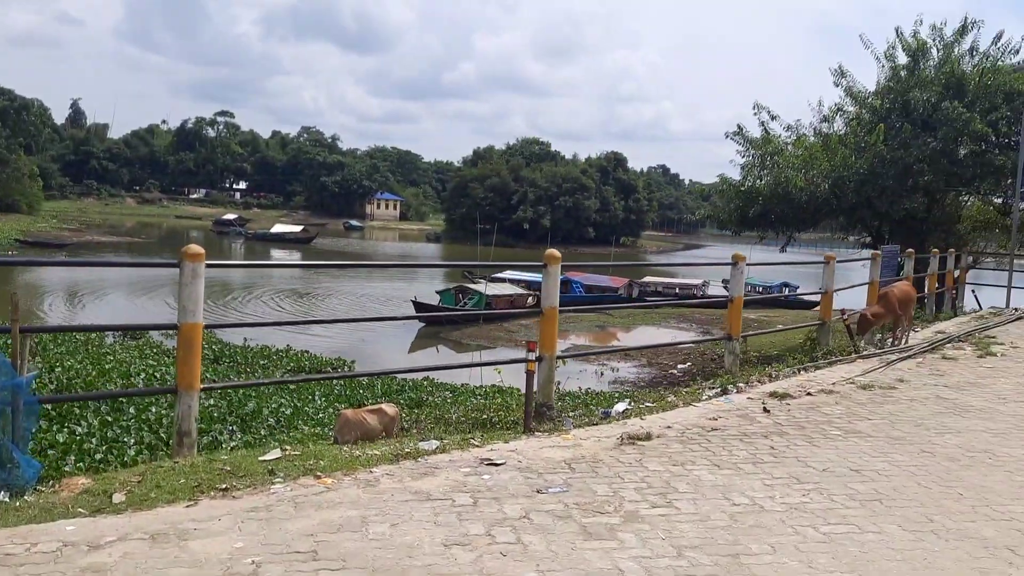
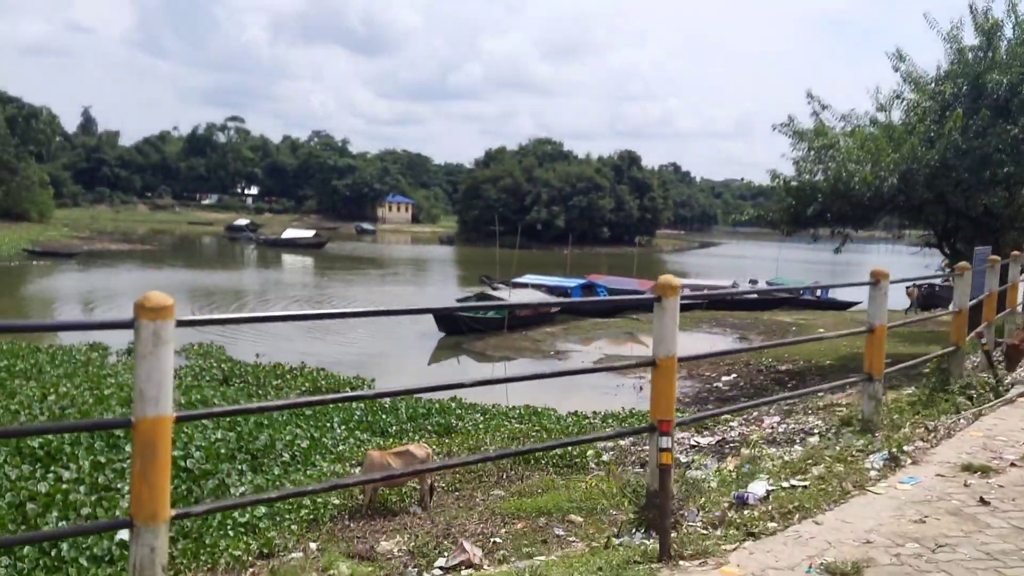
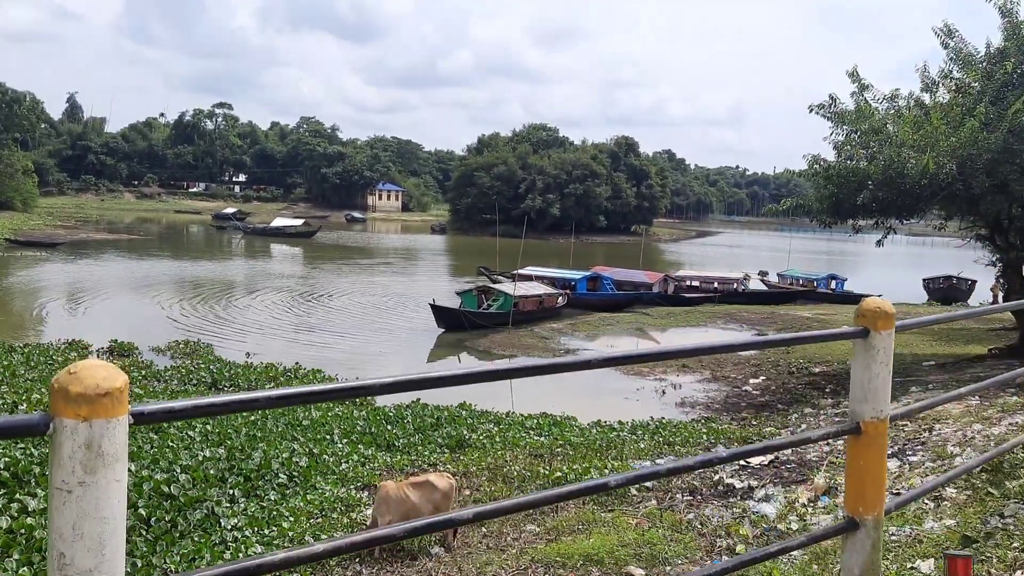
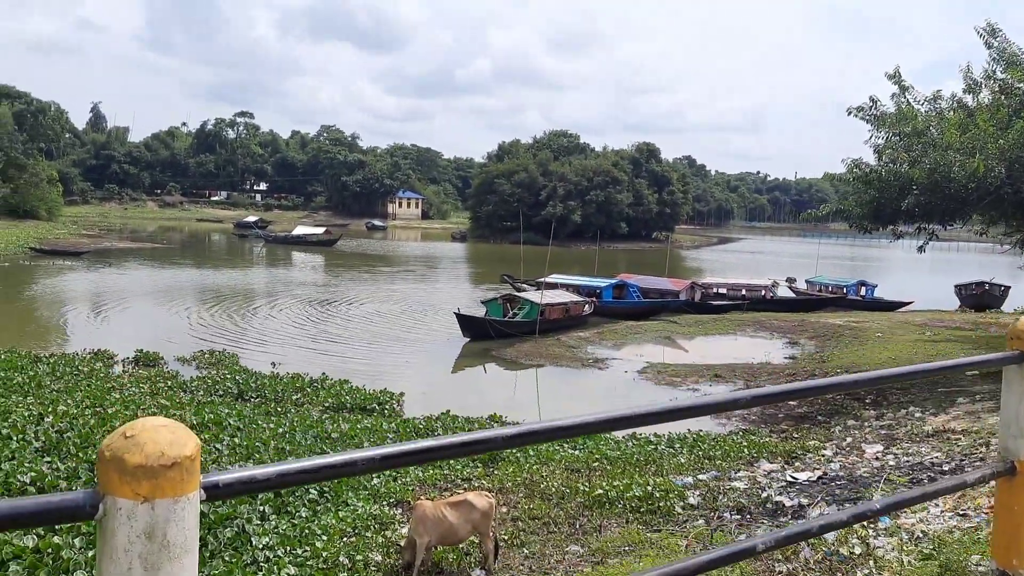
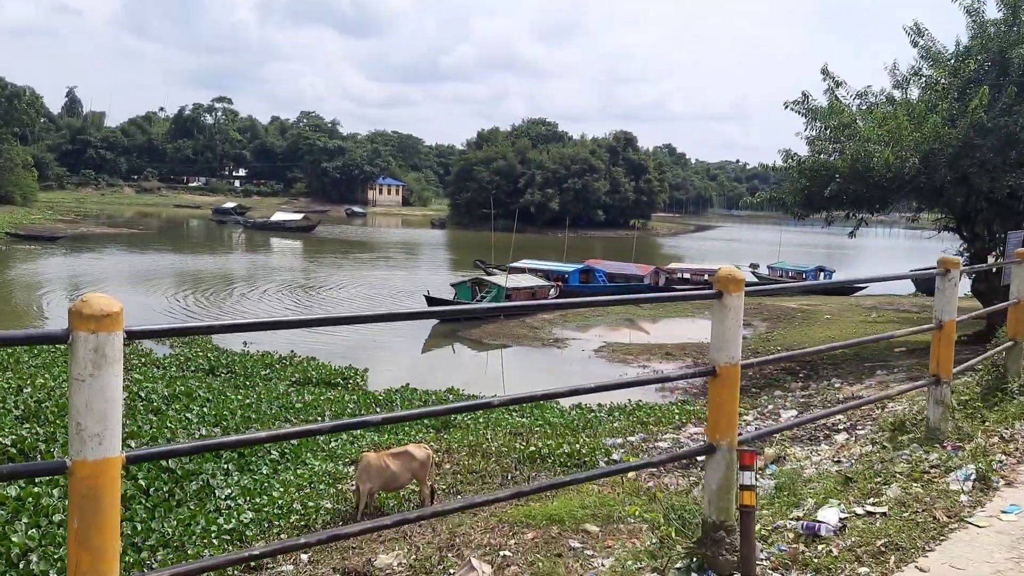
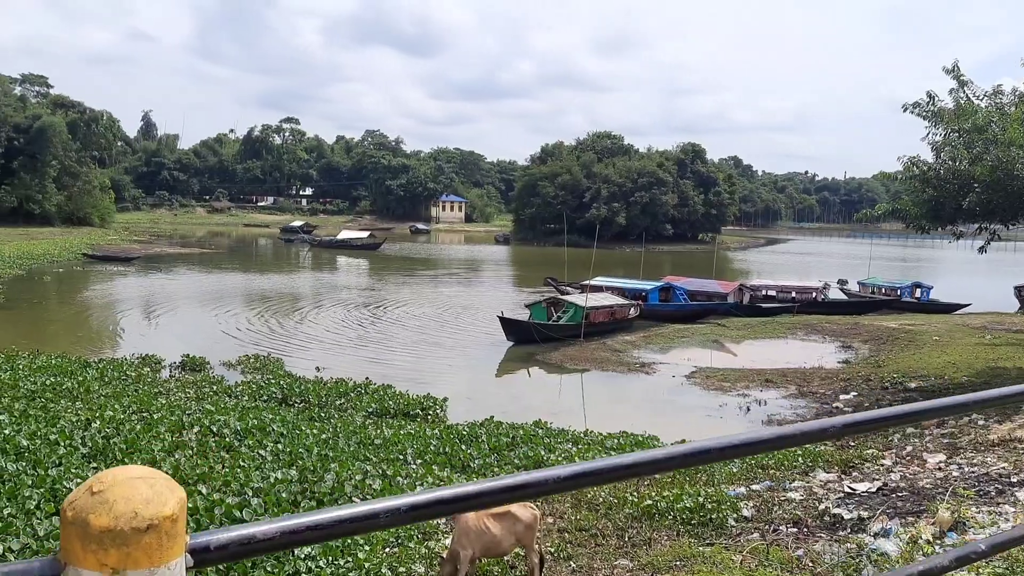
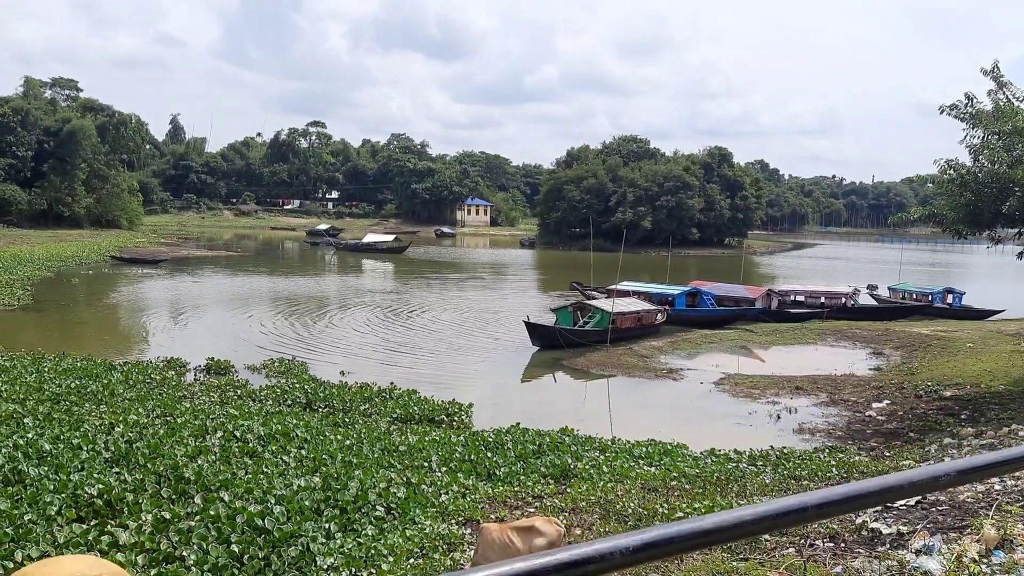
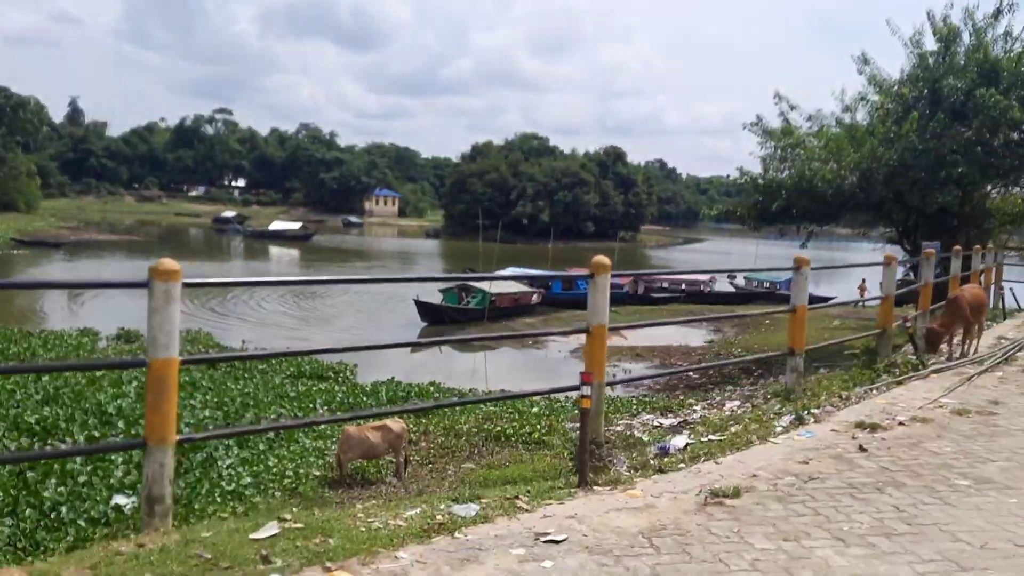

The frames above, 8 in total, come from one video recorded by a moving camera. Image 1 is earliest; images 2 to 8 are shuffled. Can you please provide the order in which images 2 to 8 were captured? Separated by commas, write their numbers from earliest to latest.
8, 2, 5, 3, 4, 6, 7
